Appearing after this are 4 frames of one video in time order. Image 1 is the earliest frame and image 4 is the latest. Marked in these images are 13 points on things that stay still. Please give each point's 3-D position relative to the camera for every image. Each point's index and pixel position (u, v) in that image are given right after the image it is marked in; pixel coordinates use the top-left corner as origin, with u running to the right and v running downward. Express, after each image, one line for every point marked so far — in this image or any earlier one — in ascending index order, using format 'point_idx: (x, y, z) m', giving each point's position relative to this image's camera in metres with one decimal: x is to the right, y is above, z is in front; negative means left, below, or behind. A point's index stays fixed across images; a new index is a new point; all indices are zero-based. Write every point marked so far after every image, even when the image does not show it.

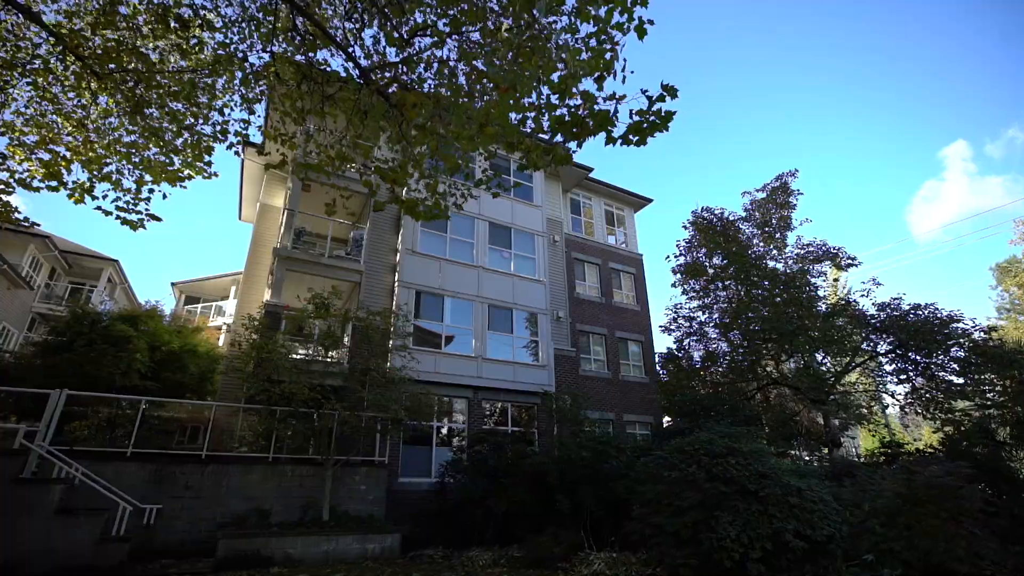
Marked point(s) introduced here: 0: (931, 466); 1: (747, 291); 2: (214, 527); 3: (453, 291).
0: (+7.5, -3.2, +9.4) m
1: (+7.2, -0.1, +16.1) m
2: (-5.9, -4.7, +10.4) m
3: (-1.8, -0.1, +15.7) m
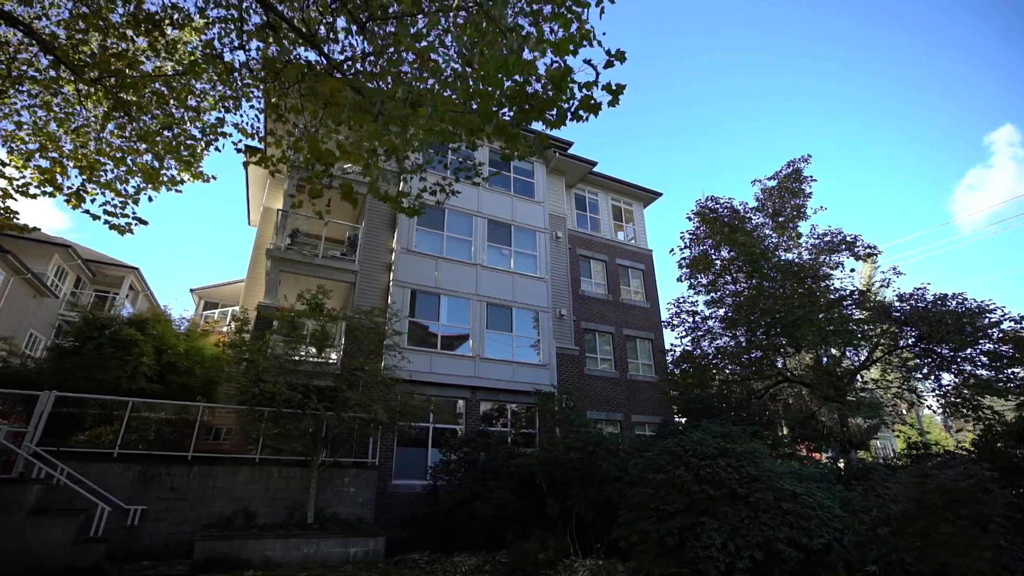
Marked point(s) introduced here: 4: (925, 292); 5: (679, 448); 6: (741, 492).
0: (+7.1, -2.9, +8.6) m
1: (+7.2, +0.1, +15.3) m
2: (-6.2, -4.8, +10.4) m
3: (-1.8, 0.0, +15.4) m
4: (+11.0, -0.1, +13.9) m
5: (+2.8, -2.7, +8.8) m
6: (+3.3, -3.0, +7.7) m
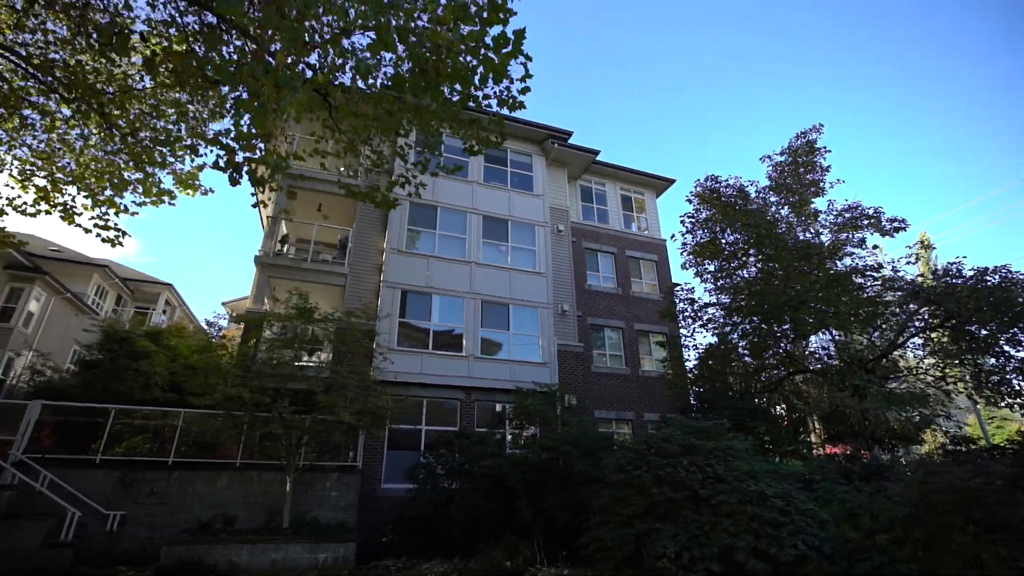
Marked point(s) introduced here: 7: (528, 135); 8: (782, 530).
0: (+6.3, -2.5, +7.3) m
1: (+6.9, +0.6, +14.1) m
2: (-6.7, -4.9, +10.4) m
3: (-2.0, 0.0, +15.1) m
4: (+10.6, +0.5, +12.3) m
5: (+2.0, -2.4, +8.0) m
6: (+2.5, -2.7, +6.9) m
7: (+0.6, +5.3, +18.1) m
8: (+3.3, -2.9, +6.4) m
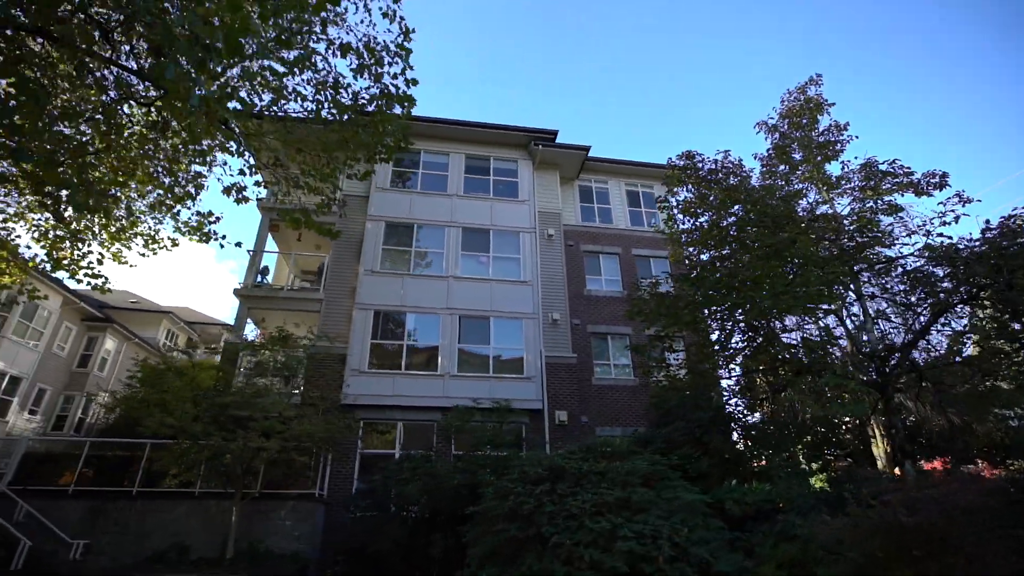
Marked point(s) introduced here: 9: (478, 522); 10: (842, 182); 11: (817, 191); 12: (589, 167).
0: (+4.2, -2.0, +5.3) m
1: (+5.8, +0.9, +12.0) m
2: (-7.7, -5.6, +10.7) m
3: (-2.6, -0.5, +14.6) m
4: (+9.1, +1.2, +9.5) m
5: (+0.2, -2.3, +6.8) m
6: (+0.4, -2.5, +5.6) m
7: (0.0, +4.9, +17.3) m
8: (+1.1, -2.7, +4.9) m
9: (-0.4, -3.0, +6.7) m
10: (+7.8, +2.5, +12.5) m
11: (+7.2, +2.4, +12.6) m
12: (+2.7, +4.2, +18.2) m
